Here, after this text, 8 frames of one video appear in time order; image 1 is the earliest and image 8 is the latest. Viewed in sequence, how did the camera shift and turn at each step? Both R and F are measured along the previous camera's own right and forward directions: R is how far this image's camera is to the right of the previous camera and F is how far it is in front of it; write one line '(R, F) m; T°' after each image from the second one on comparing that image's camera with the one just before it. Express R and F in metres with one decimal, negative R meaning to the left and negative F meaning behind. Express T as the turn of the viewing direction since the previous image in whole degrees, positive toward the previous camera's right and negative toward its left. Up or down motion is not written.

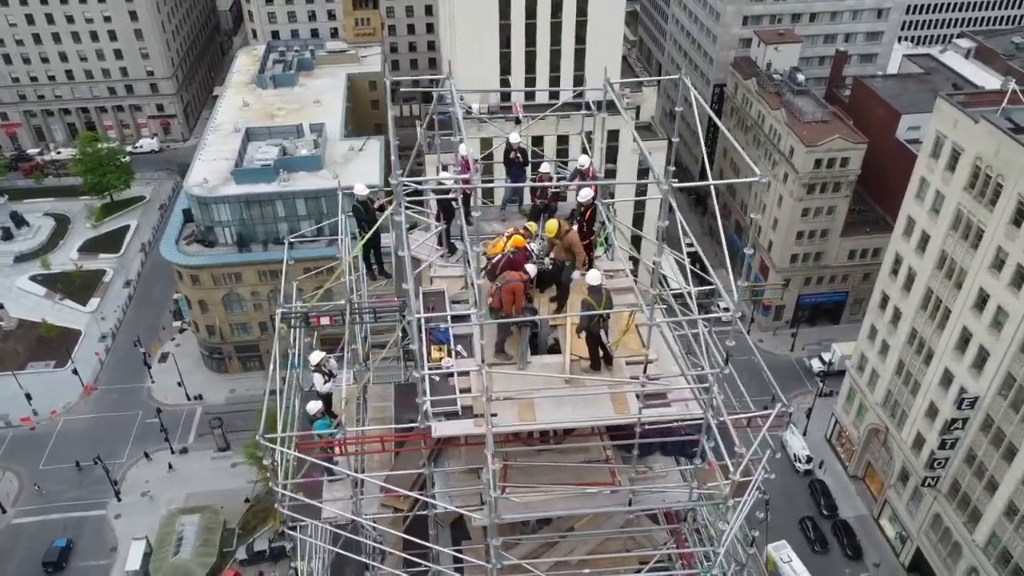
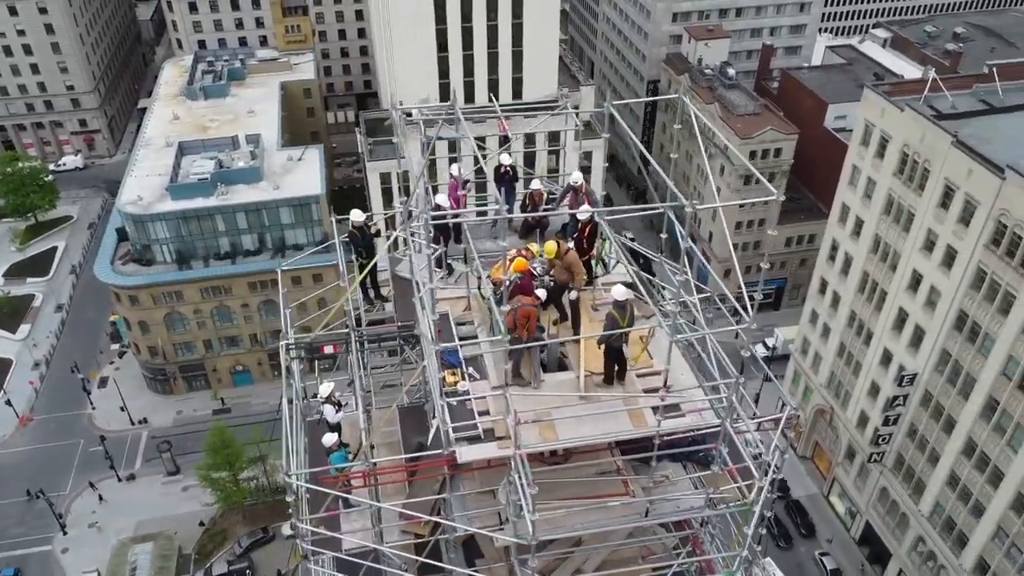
(-0.6, -0.1) m; +4°
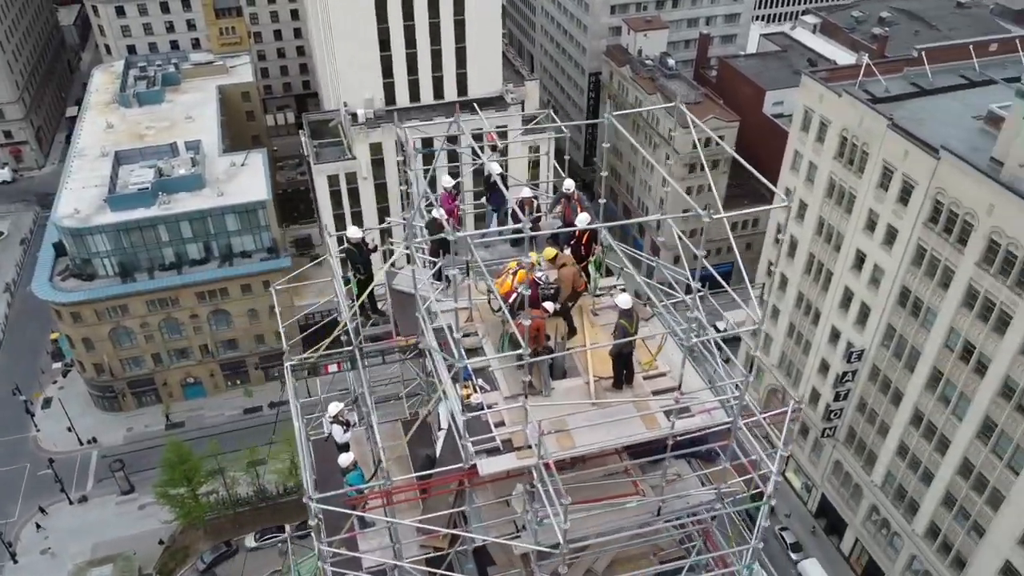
(-0.5, -0.1) m; +4°
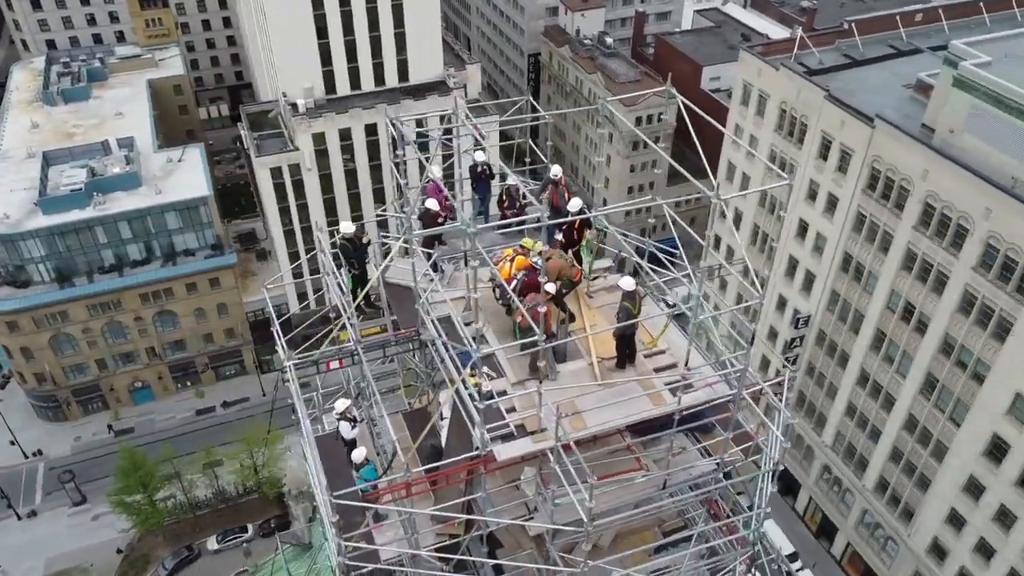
(-0.5, -0.1) m; +4°
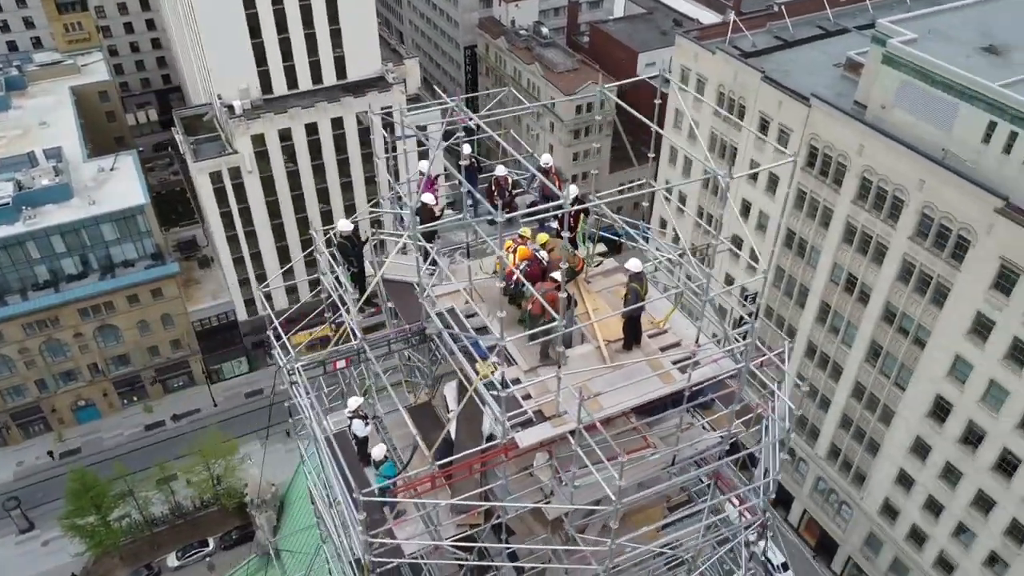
(-0.6, -0.1) m; +4°
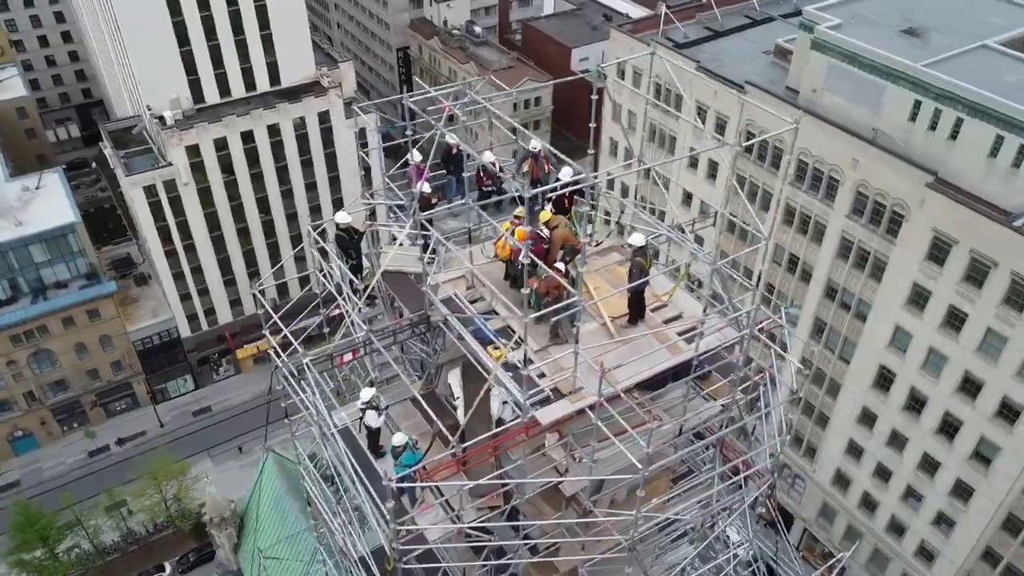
(-0.6, 0.0) m; +4°
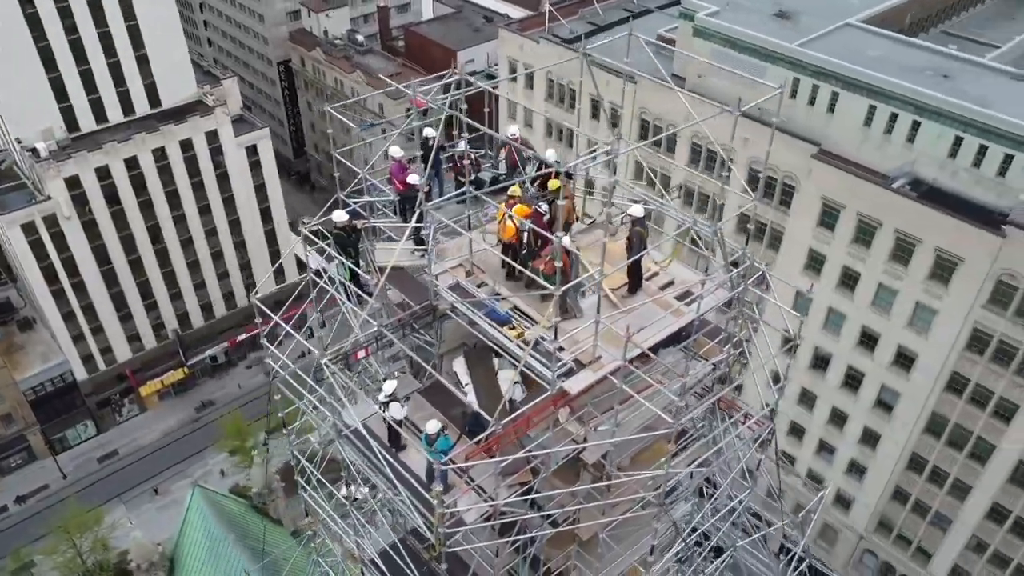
(-1.1, -0.1) m; +7°
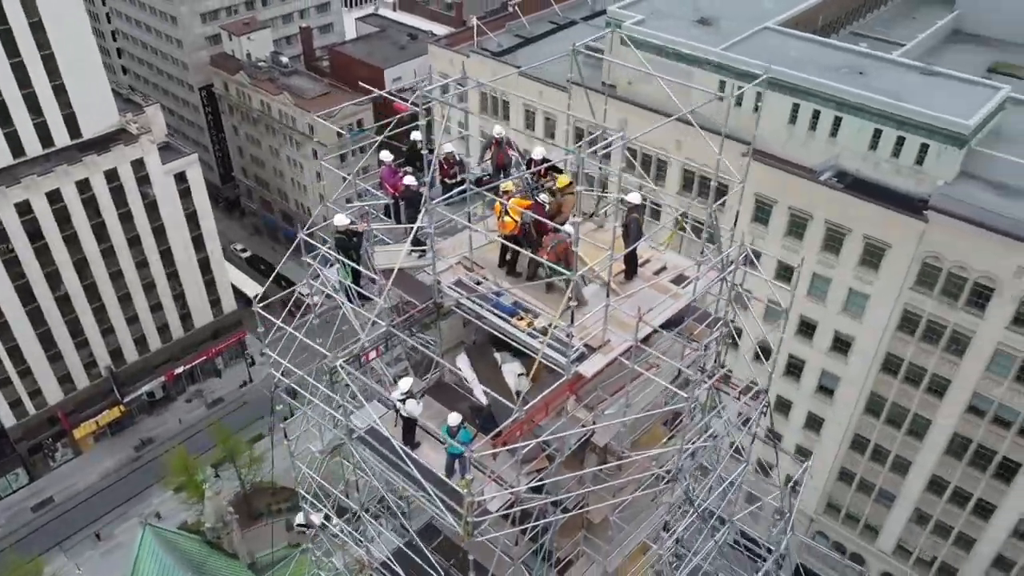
(-0.7, -0.2) m; +5°
